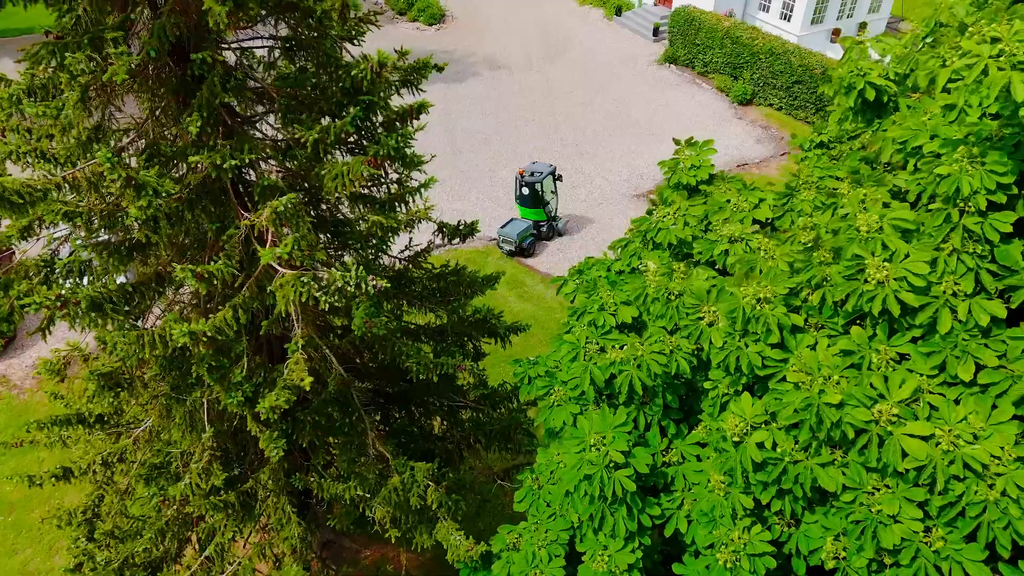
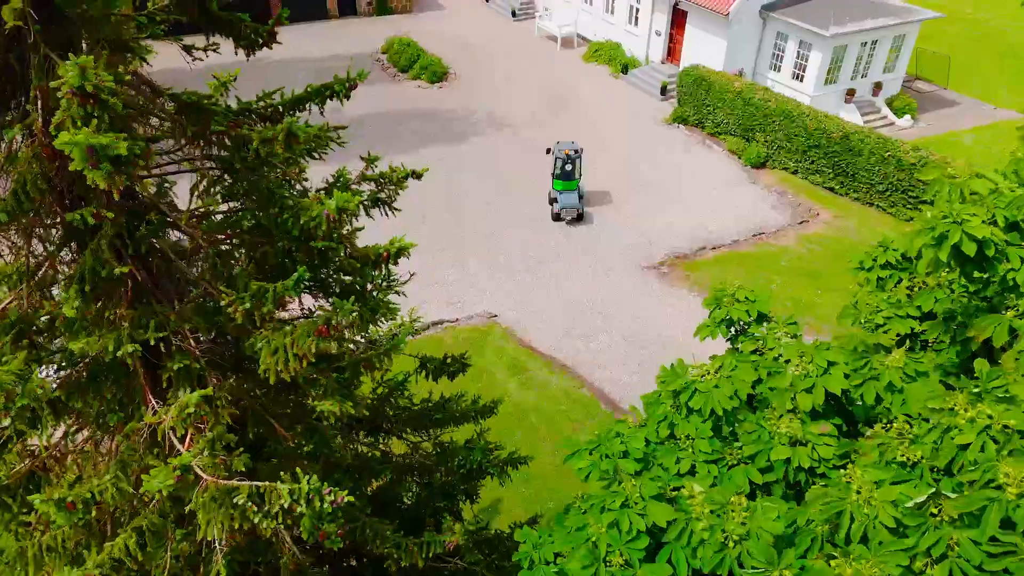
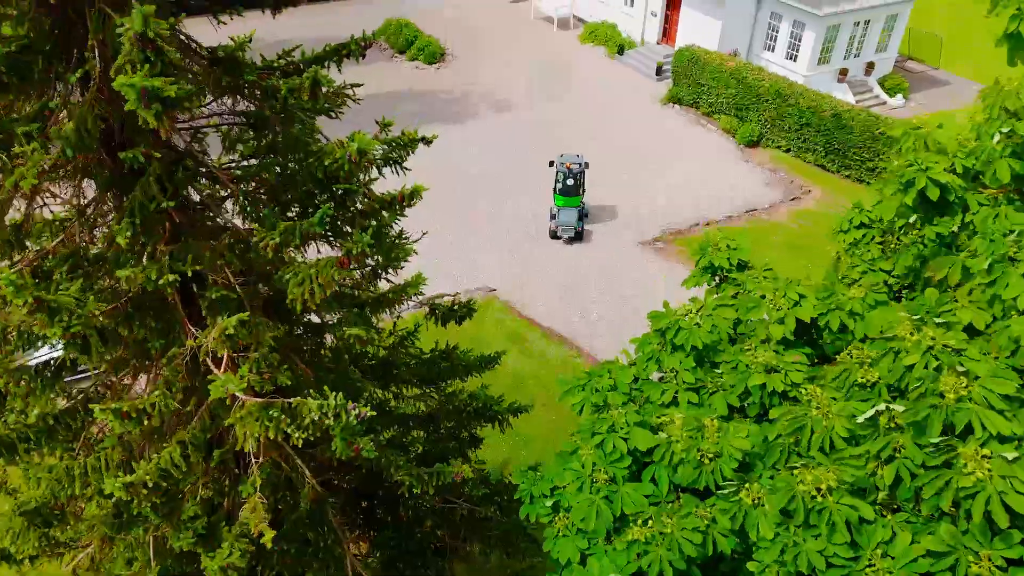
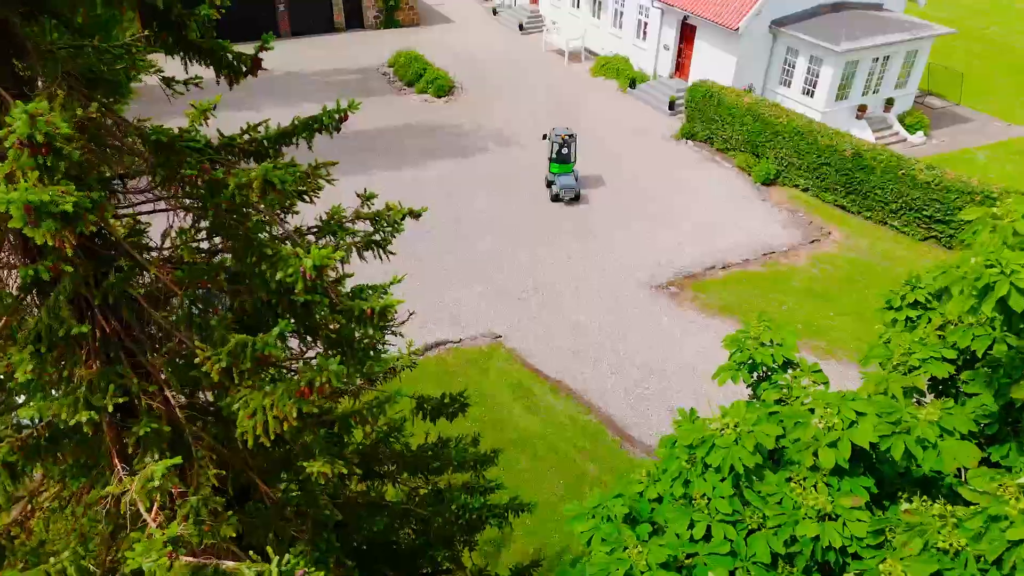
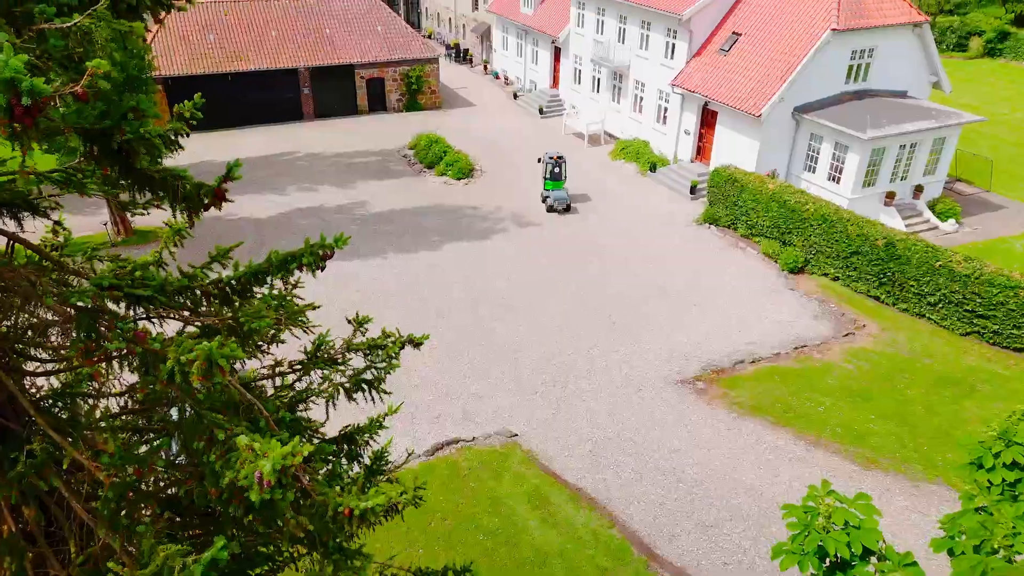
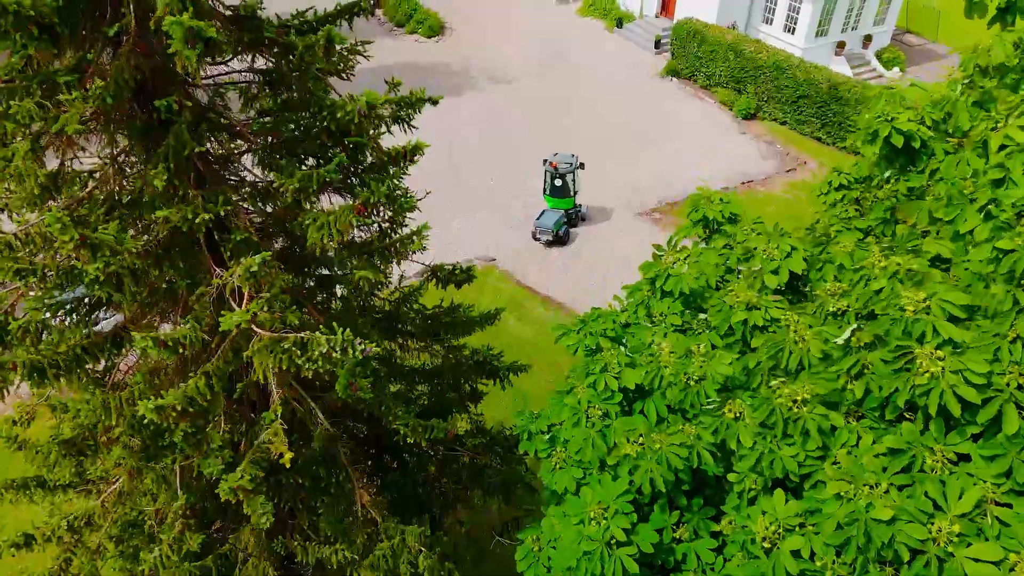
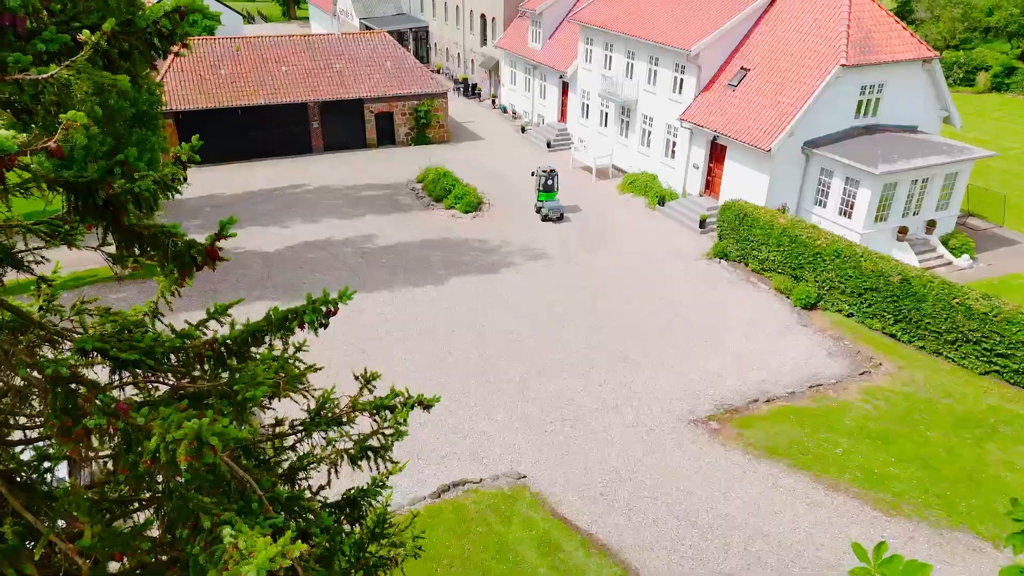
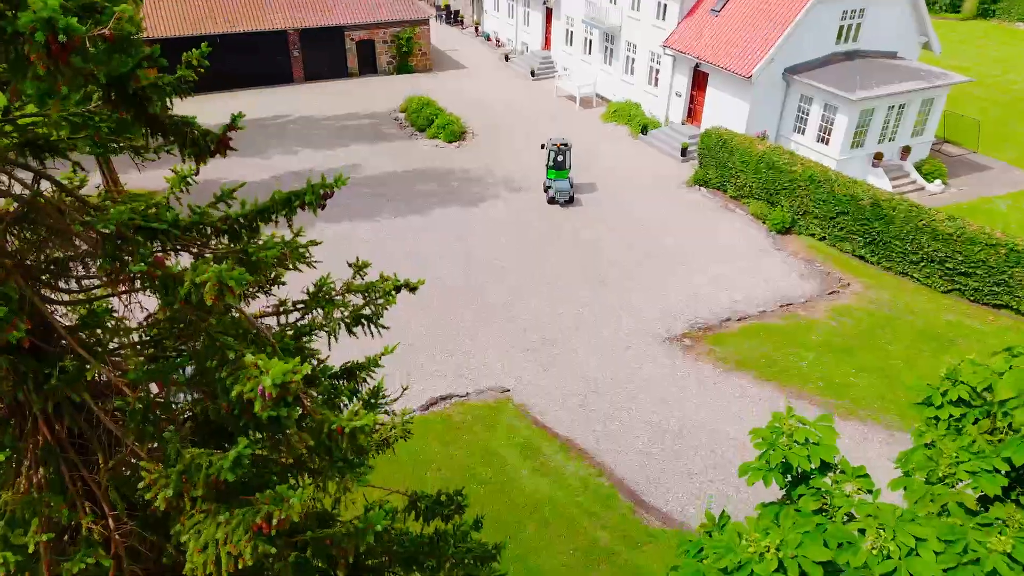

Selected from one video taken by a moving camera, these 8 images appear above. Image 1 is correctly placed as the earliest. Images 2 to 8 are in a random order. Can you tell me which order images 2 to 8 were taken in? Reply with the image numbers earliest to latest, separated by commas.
6, 3, 2, 4, 8, 5, 7
